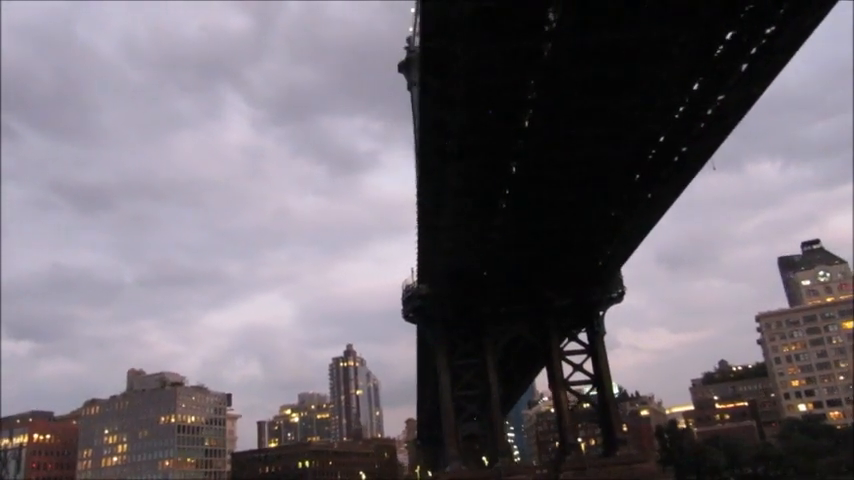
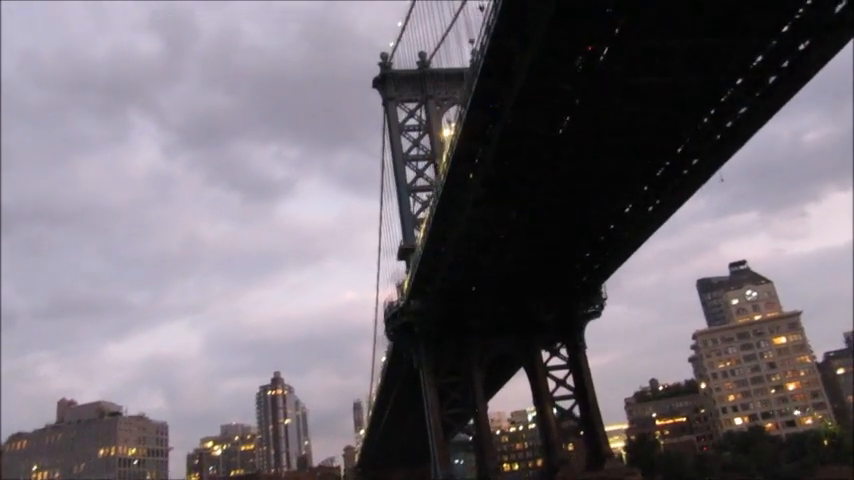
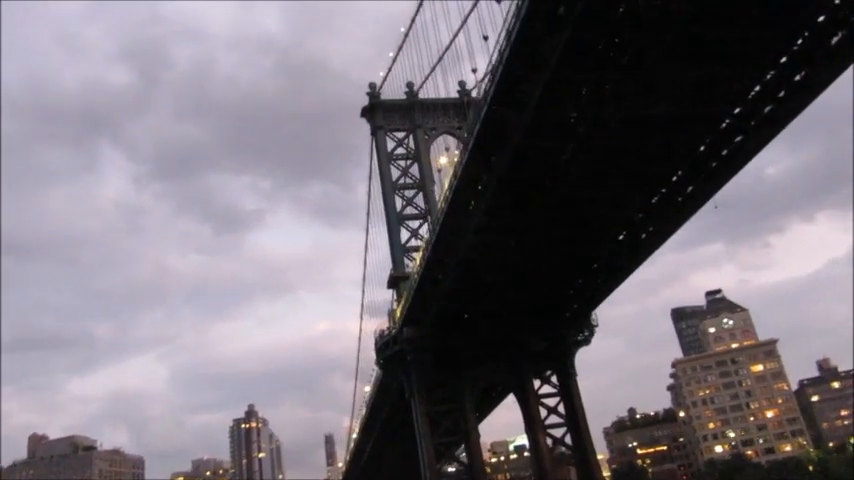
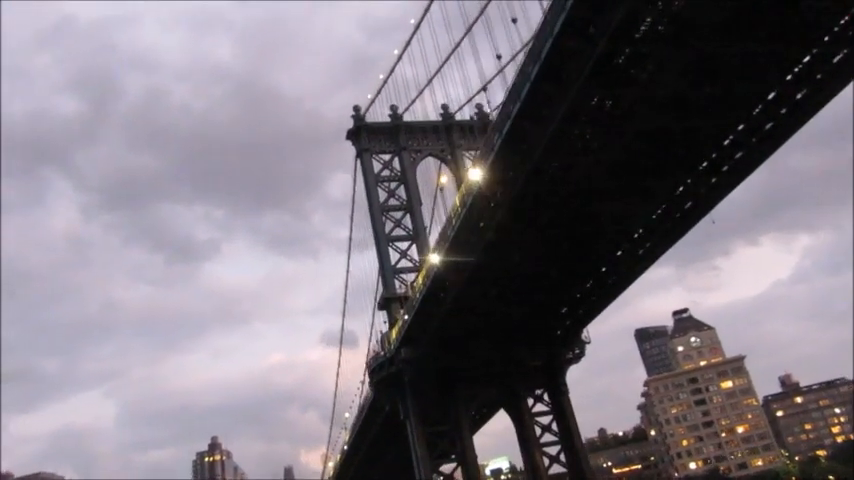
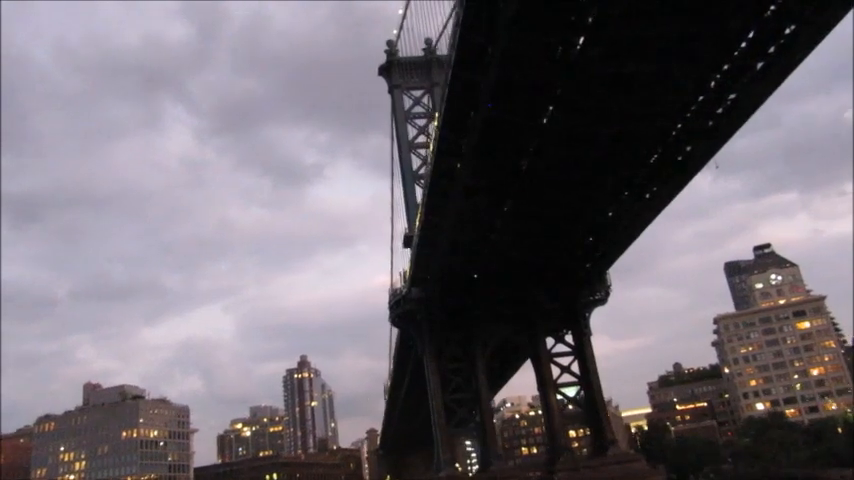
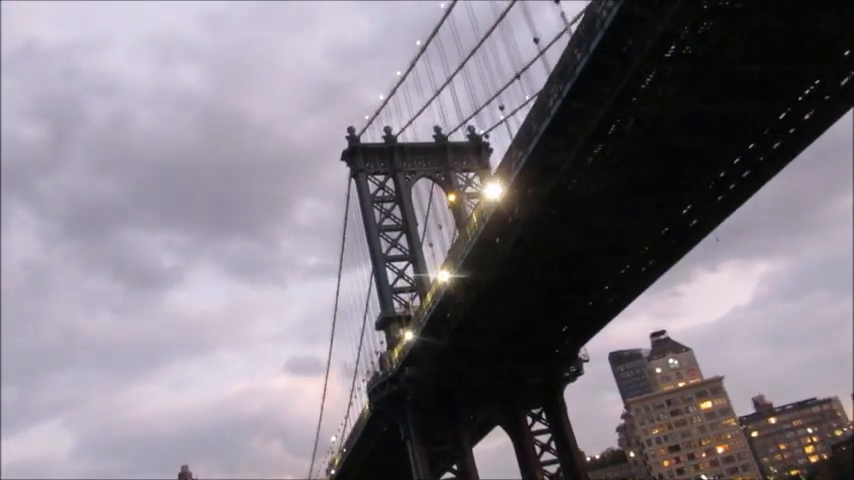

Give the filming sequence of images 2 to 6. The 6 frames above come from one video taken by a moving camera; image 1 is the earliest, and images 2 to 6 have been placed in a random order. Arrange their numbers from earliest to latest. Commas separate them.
5, 2, 3, 4, 6
